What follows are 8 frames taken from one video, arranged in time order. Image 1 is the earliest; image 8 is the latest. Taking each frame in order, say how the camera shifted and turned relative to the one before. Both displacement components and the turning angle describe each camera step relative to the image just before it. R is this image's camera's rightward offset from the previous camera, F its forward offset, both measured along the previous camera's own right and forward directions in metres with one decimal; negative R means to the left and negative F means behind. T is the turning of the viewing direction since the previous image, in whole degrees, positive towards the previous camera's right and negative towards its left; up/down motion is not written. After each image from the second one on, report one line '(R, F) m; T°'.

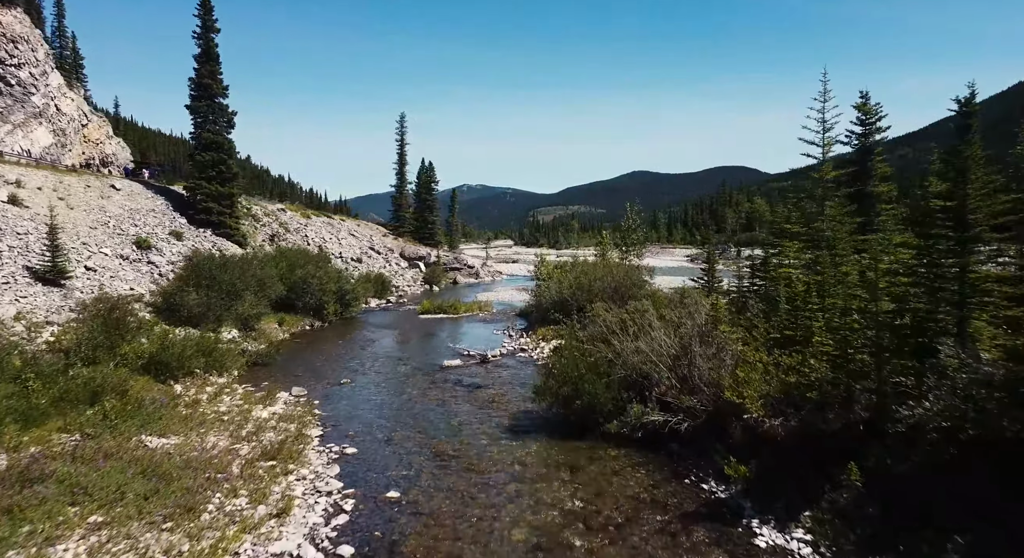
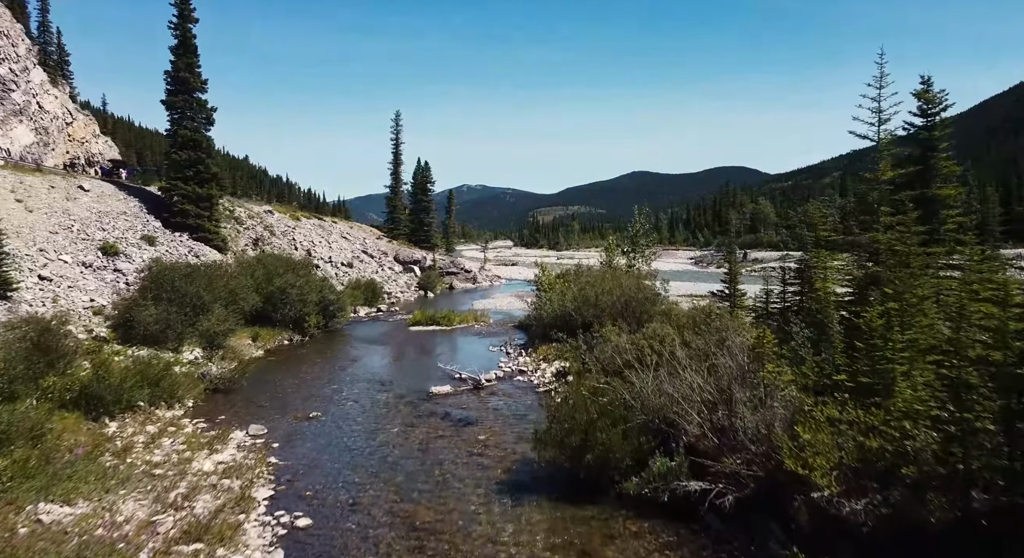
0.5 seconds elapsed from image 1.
(+0.1, +2.6) m; 0°
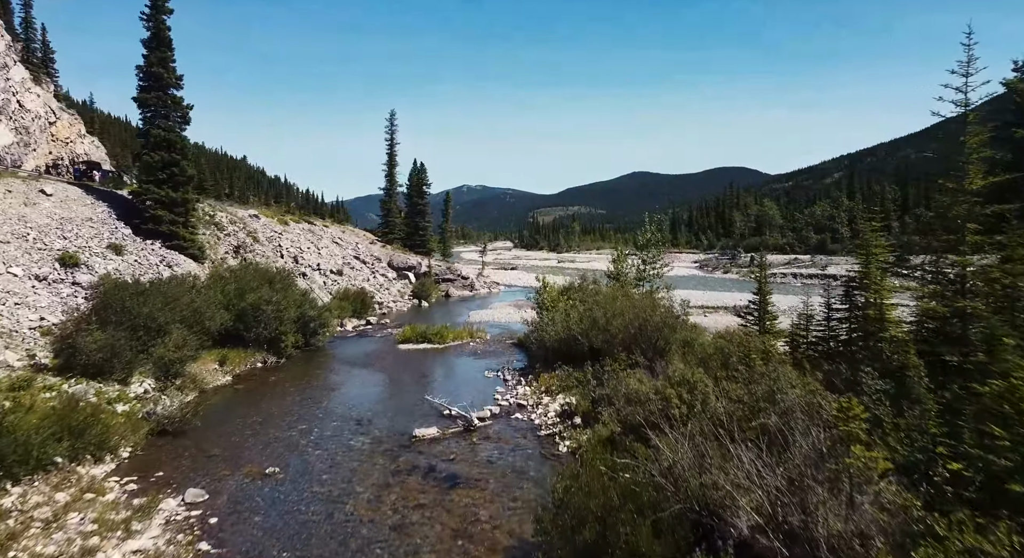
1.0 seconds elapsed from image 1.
(+0.1, +2.7) m; 0°
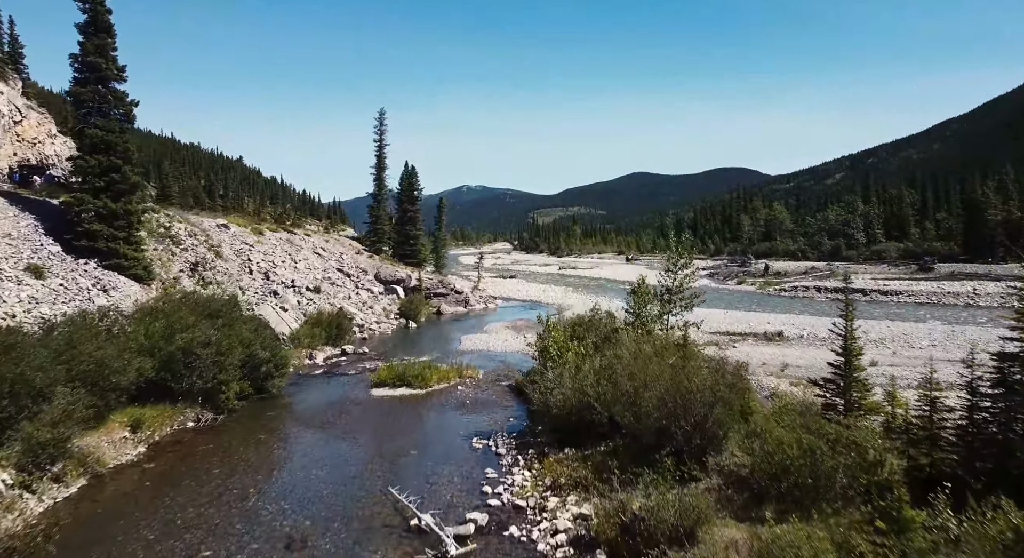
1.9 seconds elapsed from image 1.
(+0.1, +5.1) m; 0°
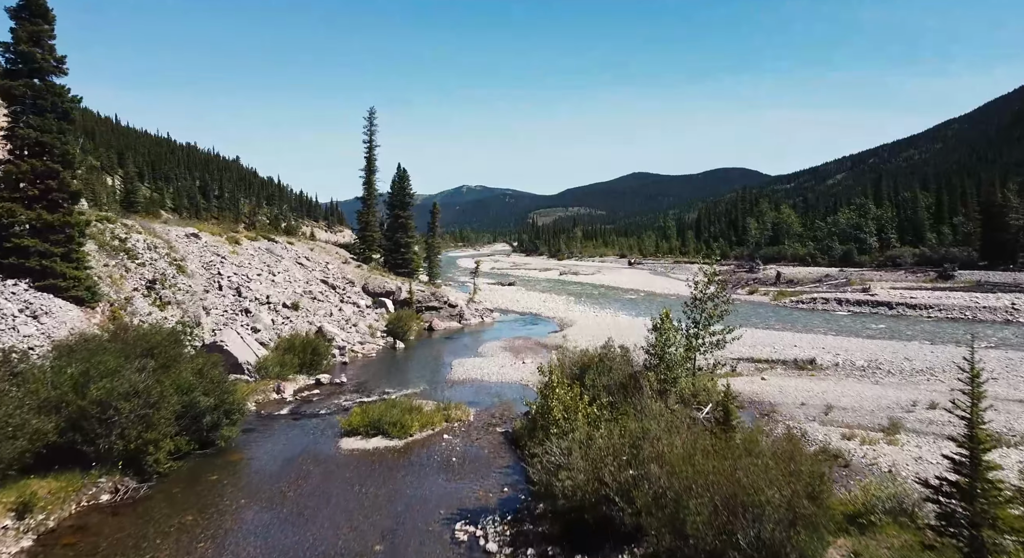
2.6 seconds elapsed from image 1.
(+0.1, +3.9) m; 0°
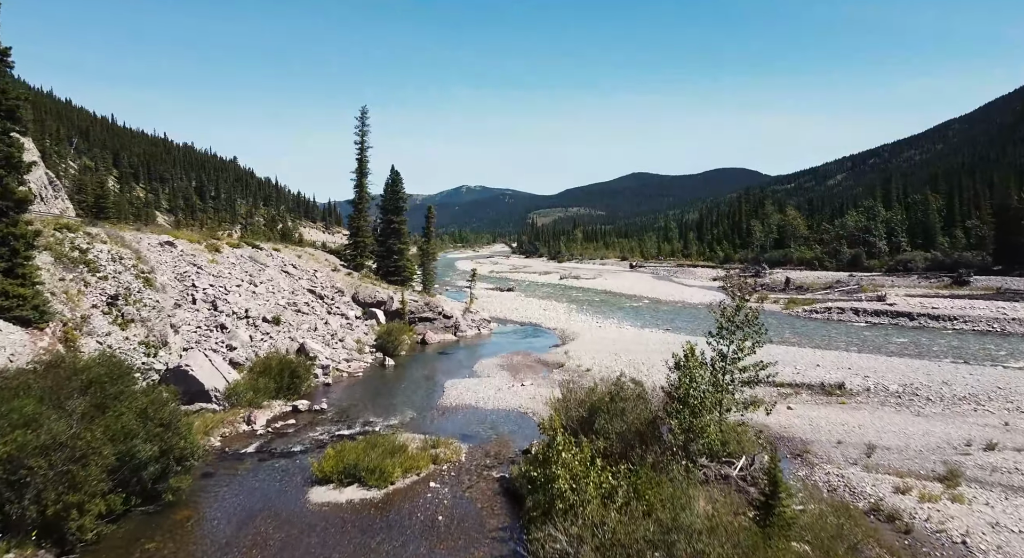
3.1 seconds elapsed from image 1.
(+0.1, +2.8) m; 0°
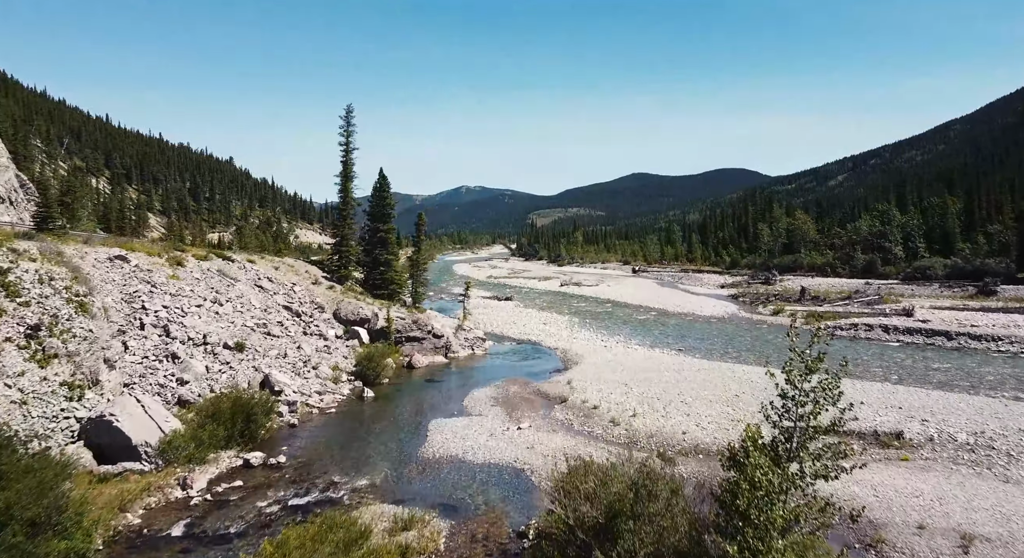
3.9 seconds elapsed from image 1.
(+0.2, +4.4) m; 0°
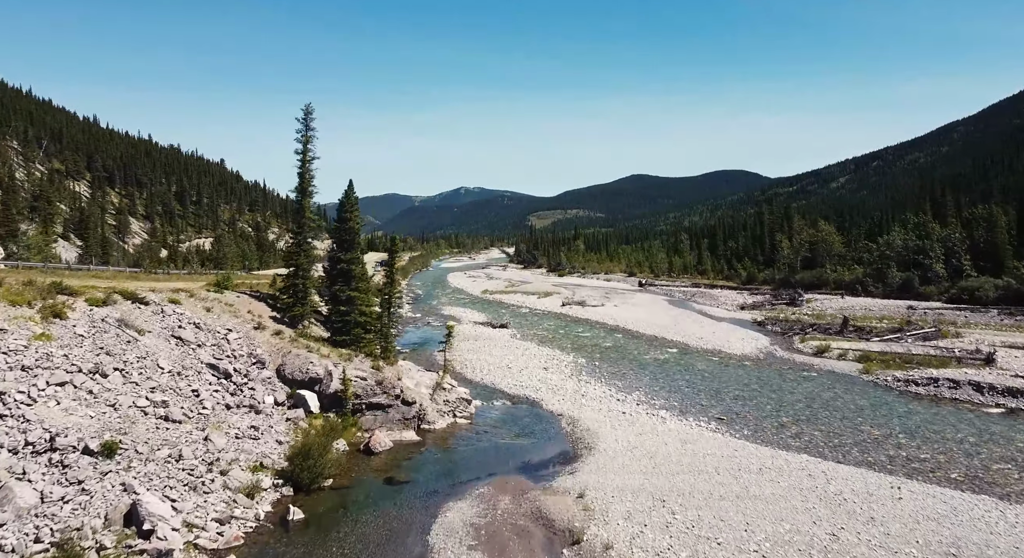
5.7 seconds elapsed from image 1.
(+0.4, +9.6) m; 0°
